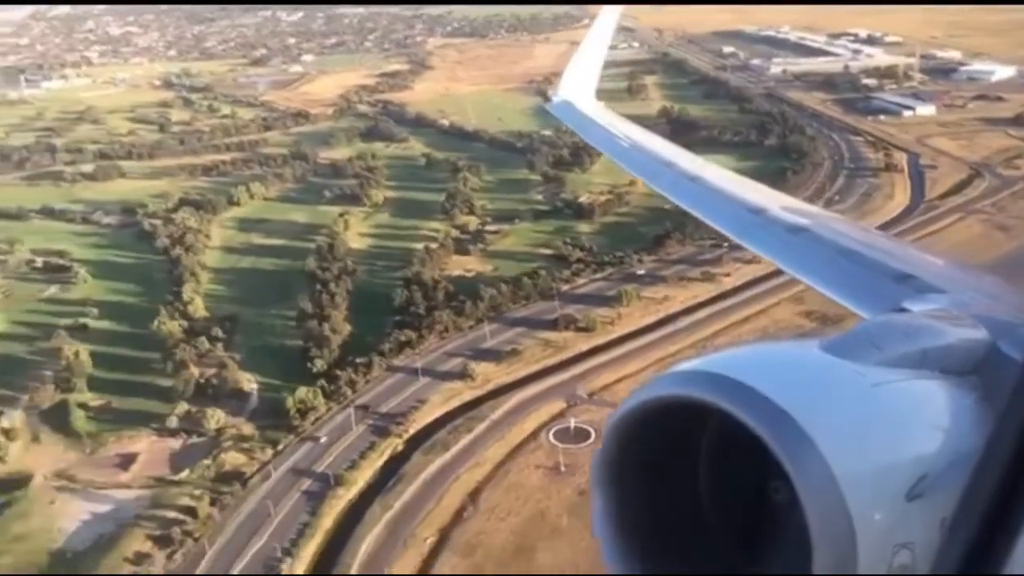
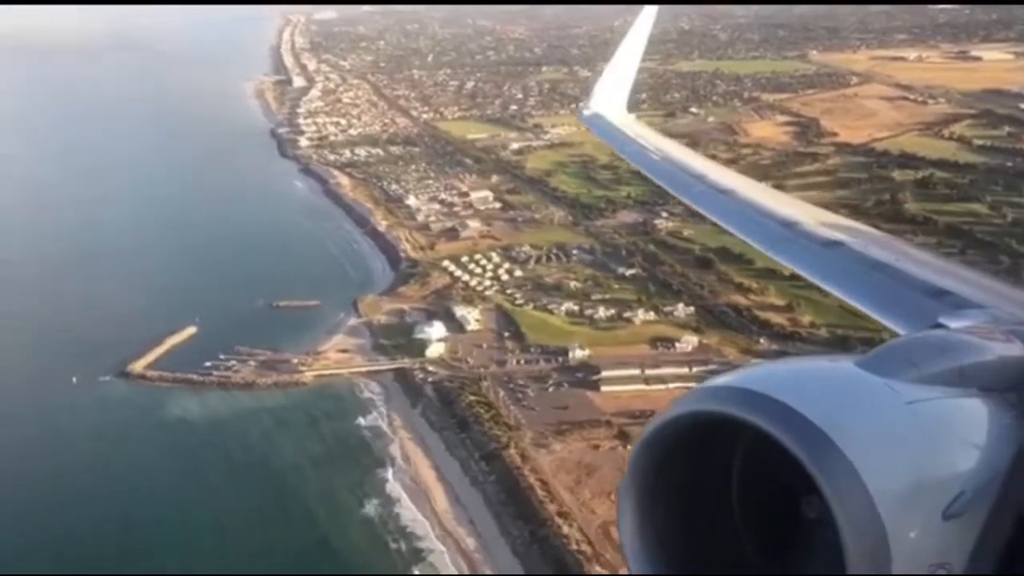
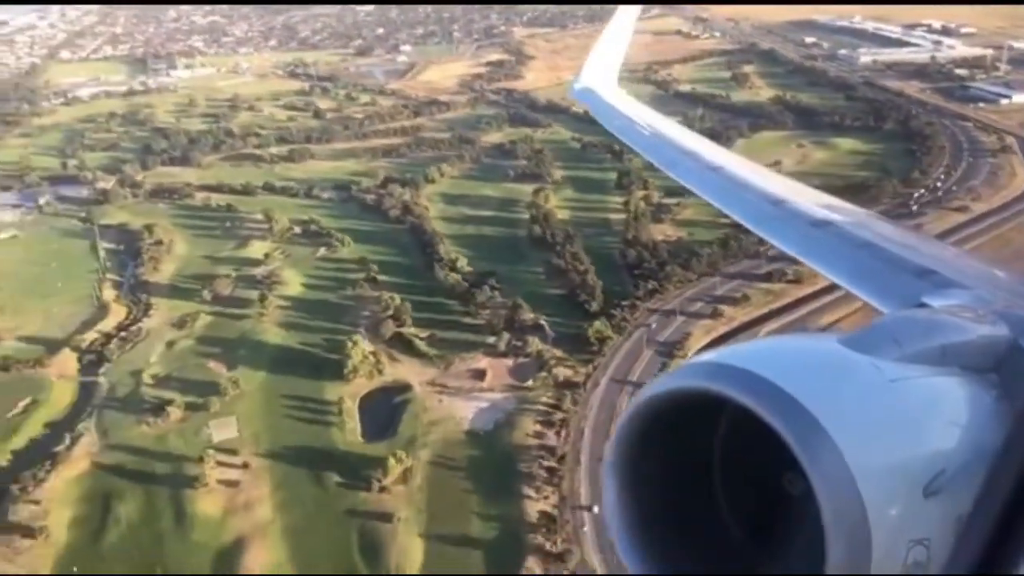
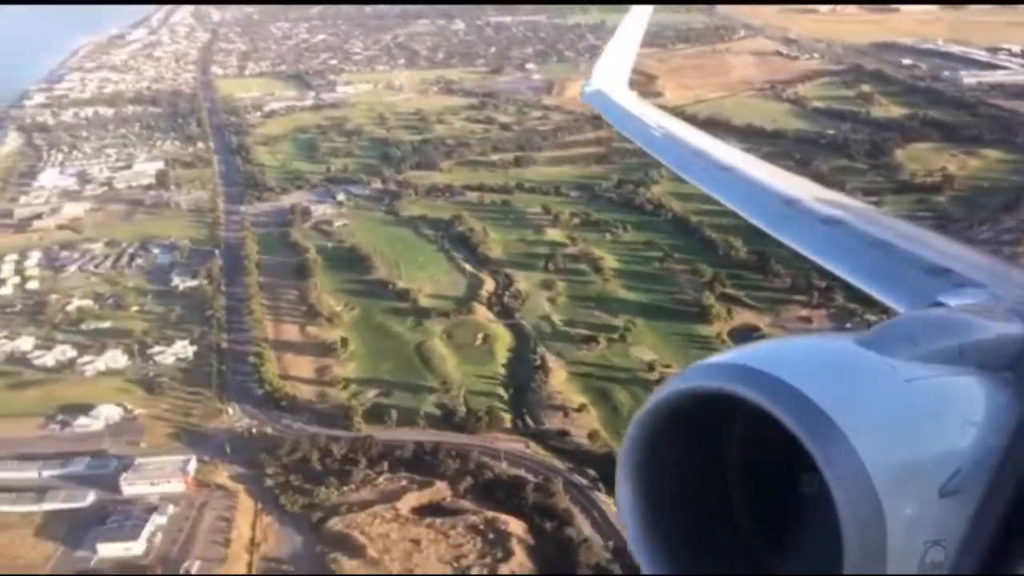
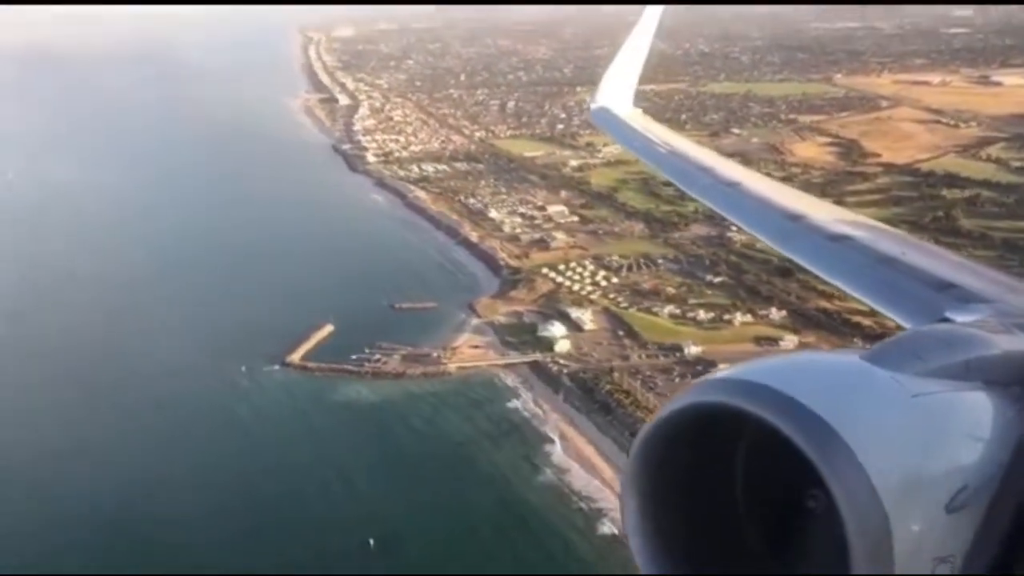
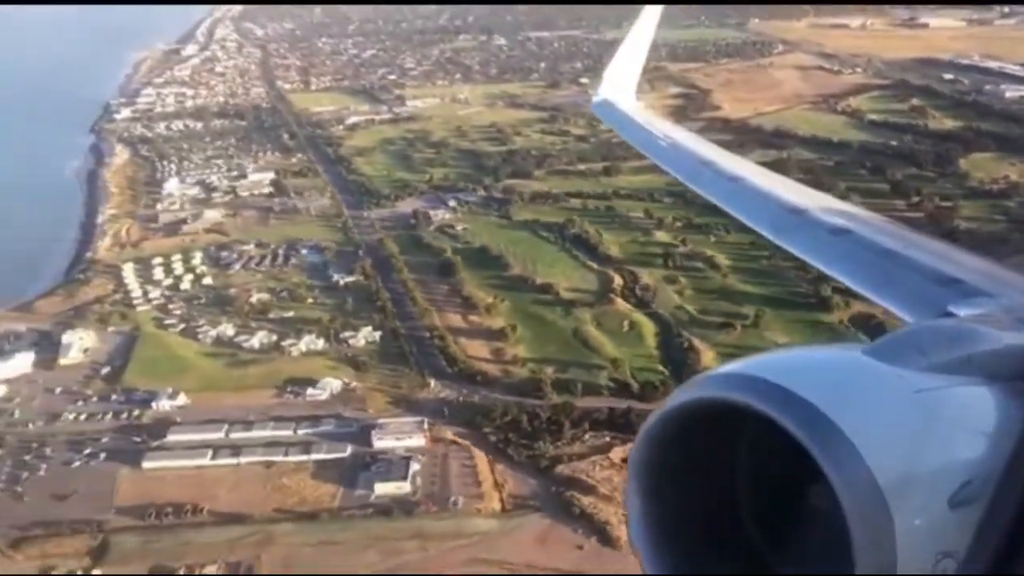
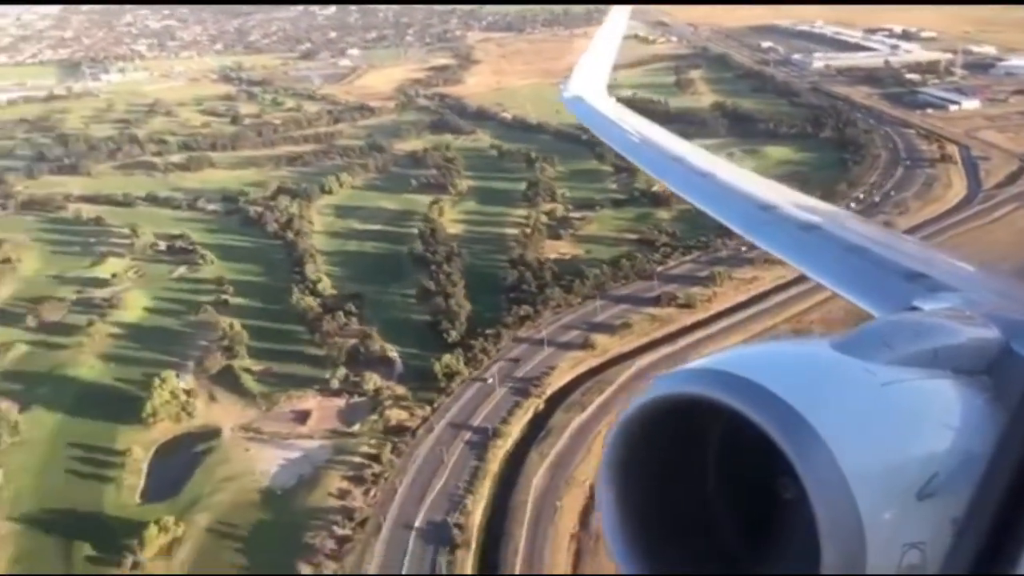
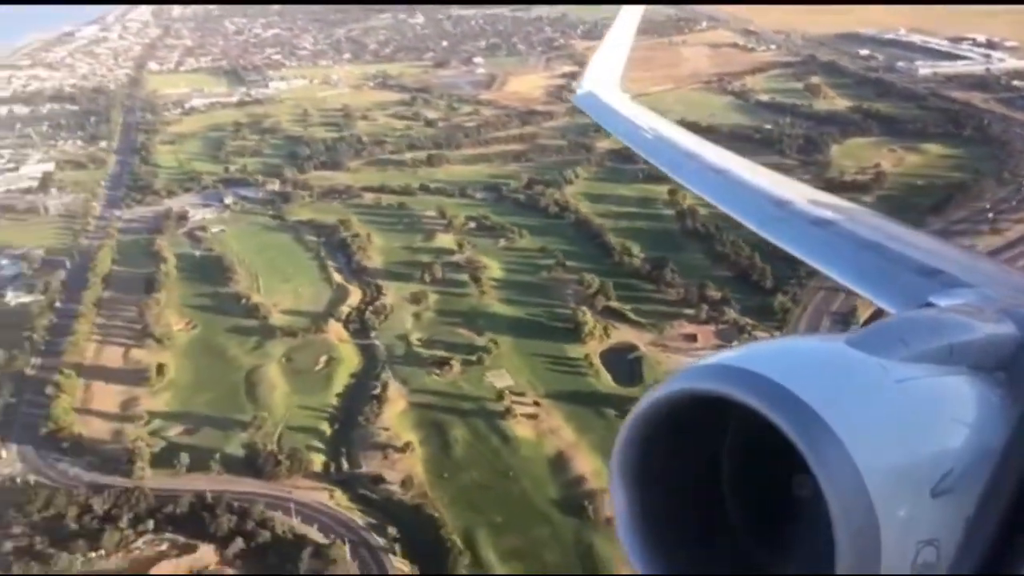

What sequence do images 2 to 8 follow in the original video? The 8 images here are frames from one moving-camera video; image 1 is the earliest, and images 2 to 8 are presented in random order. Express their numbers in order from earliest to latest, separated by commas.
7, 3, 8, 4, 6, 2, 5
